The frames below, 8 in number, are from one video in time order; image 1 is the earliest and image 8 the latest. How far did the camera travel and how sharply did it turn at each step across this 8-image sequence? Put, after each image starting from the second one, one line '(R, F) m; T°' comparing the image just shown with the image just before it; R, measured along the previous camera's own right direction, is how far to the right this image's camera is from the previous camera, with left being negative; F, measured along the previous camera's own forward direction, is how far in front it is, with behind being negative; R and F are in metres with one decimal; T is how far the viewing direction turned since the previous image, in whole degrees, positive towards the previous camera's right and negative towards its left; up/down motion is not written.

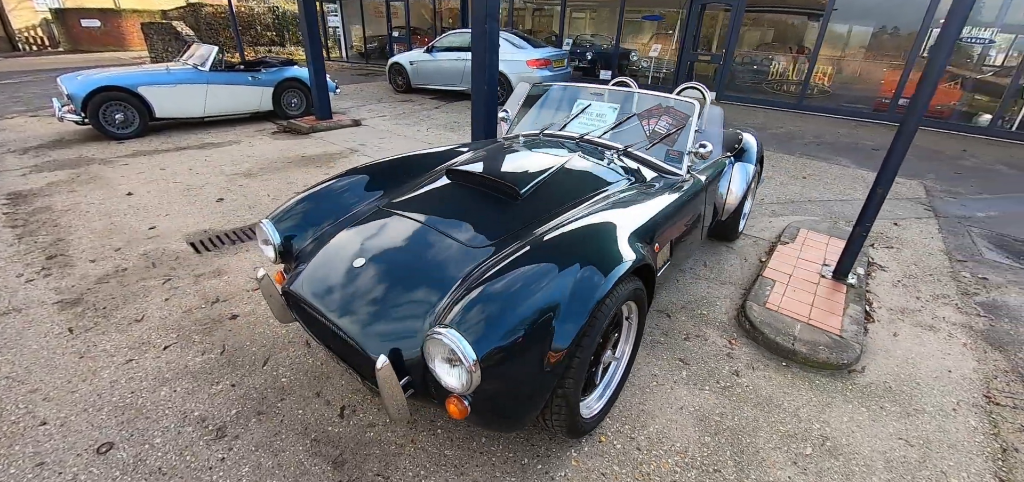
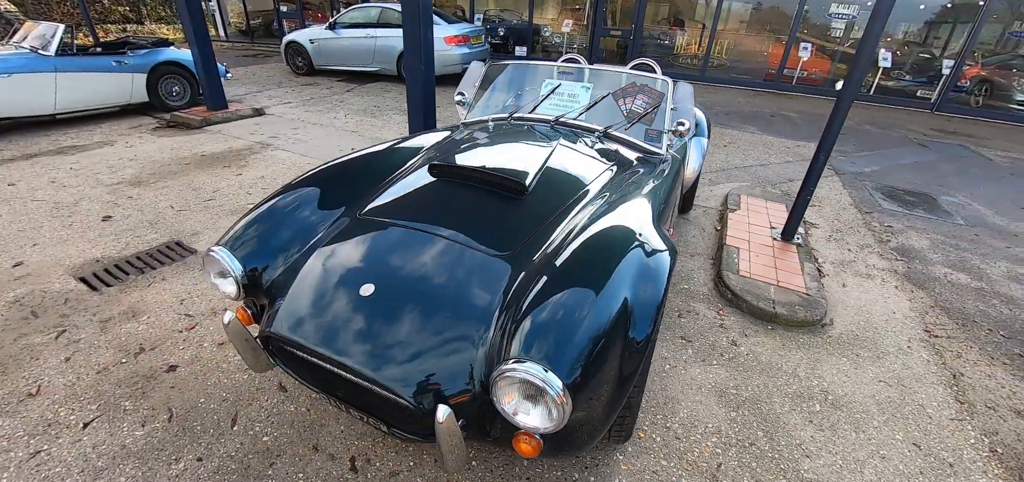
(-0.3, +0.2) m; +11°
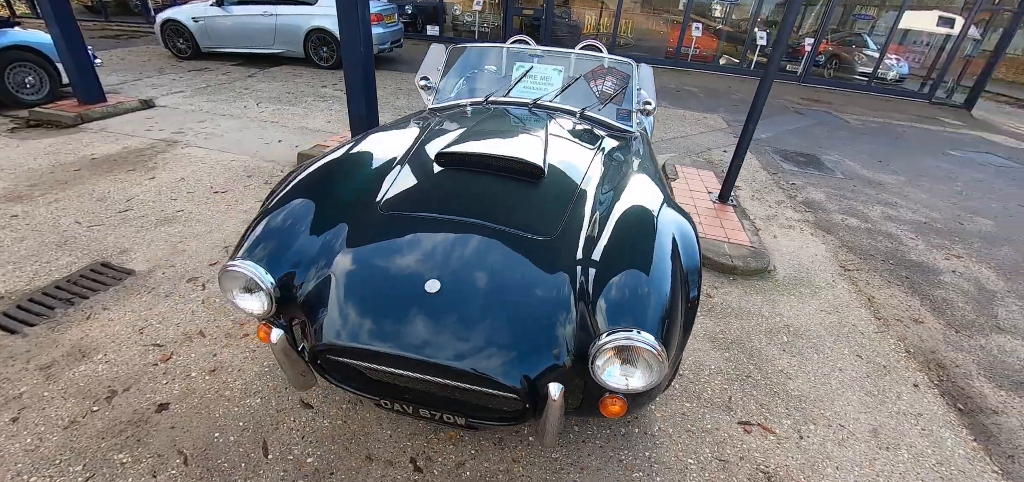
(-0.4, 0.0) m; +11°
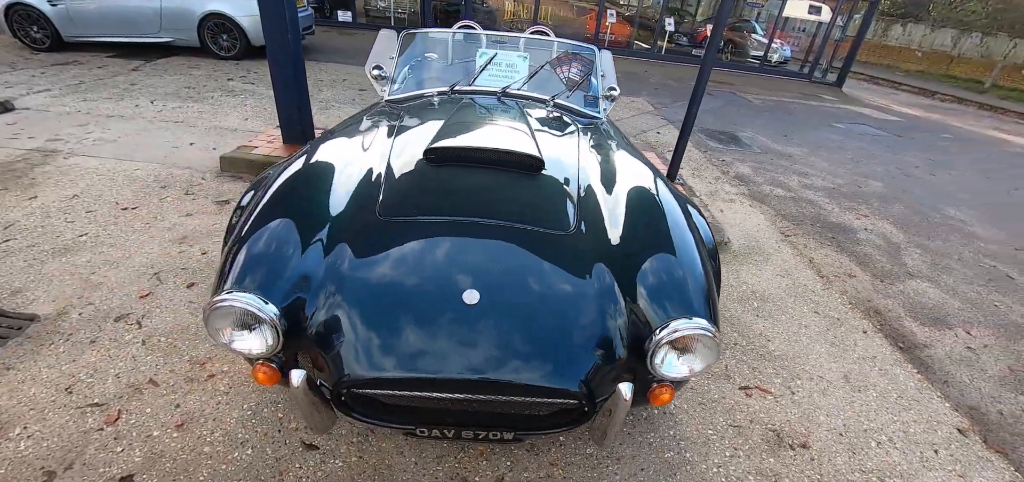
(-0.3, +0.1) m; +10°
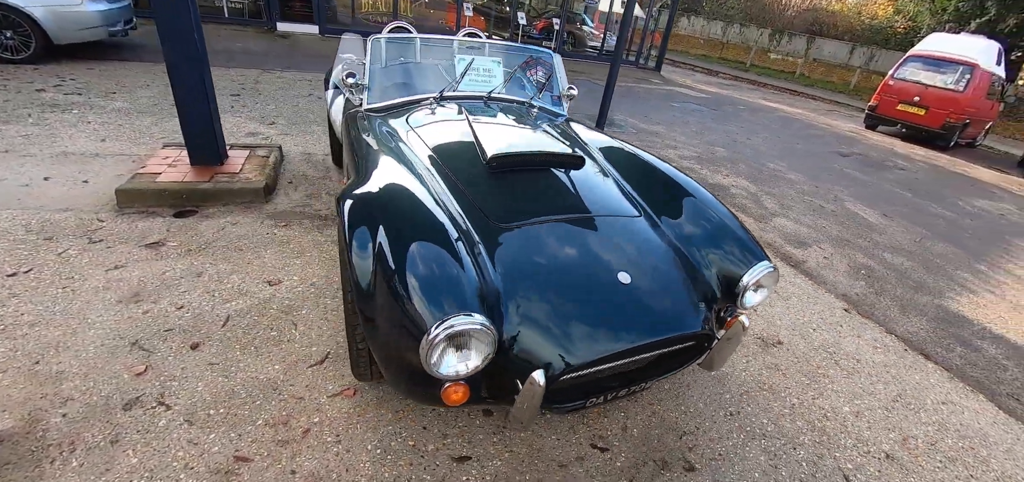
(-0.8, 0.0) m; +19°
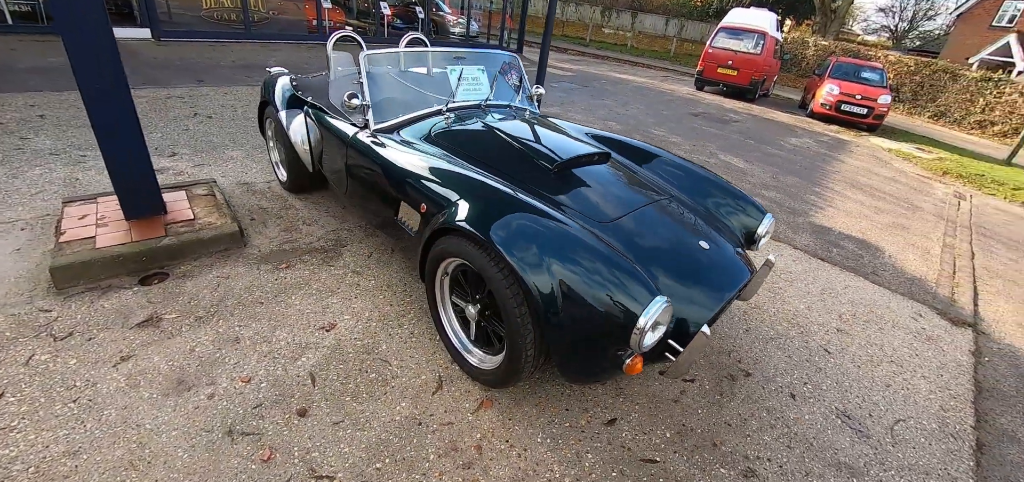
(-0.9, 0.0) m; +17°
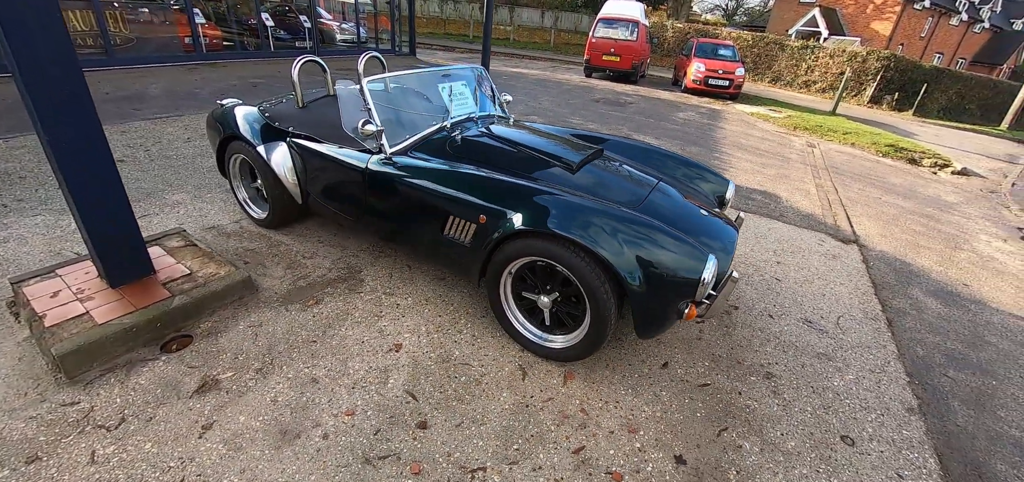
(-0.7, -0.2) m; +13°
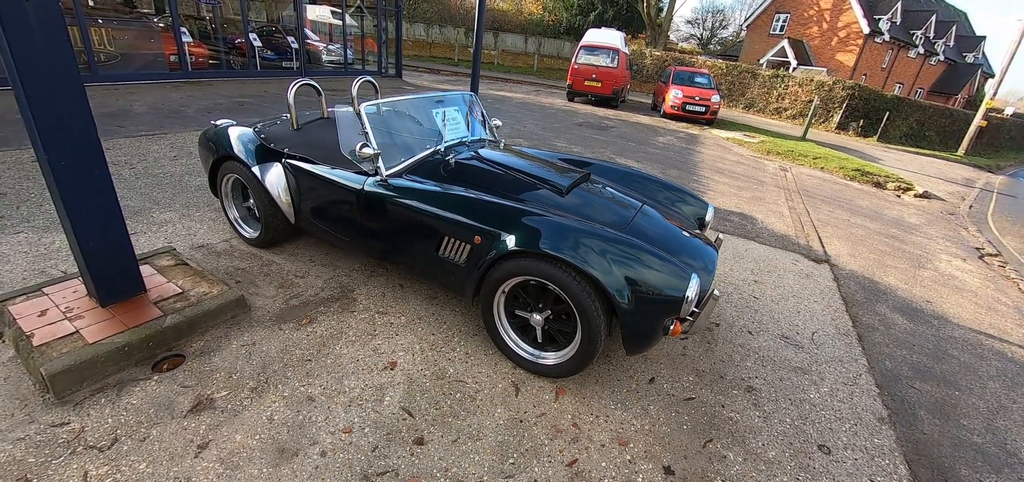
(0.0, -0.1) m; +2°
